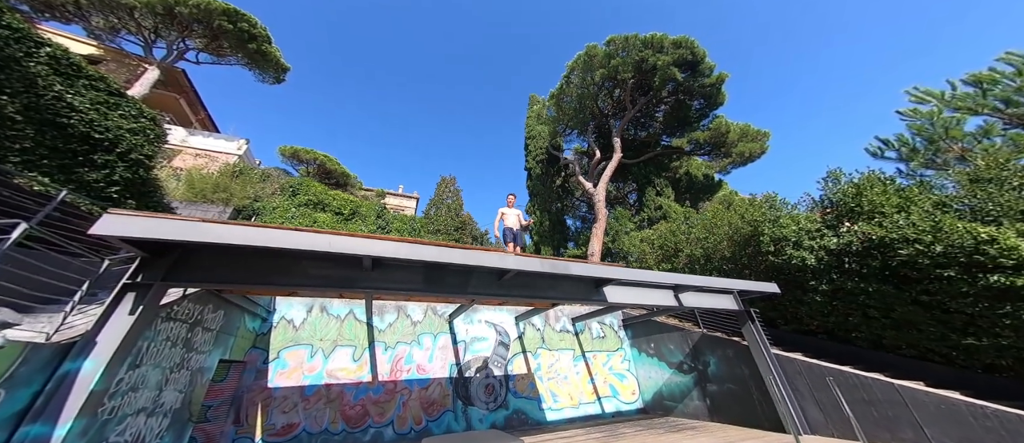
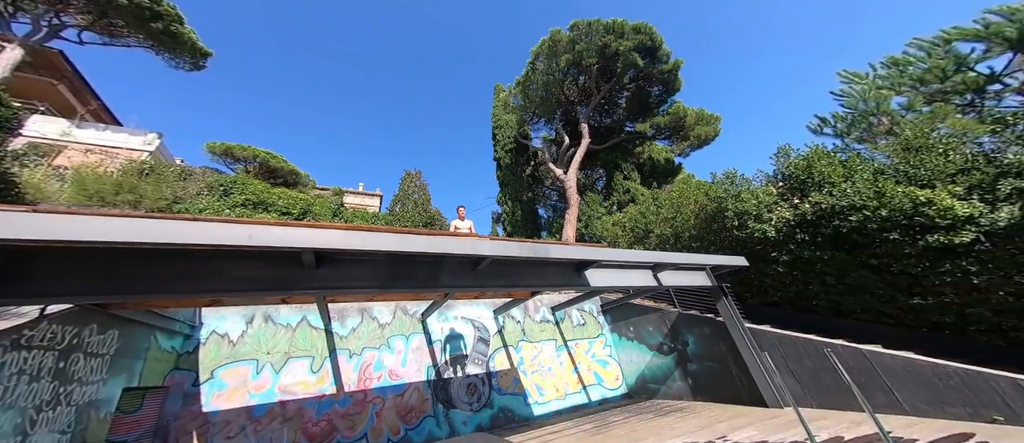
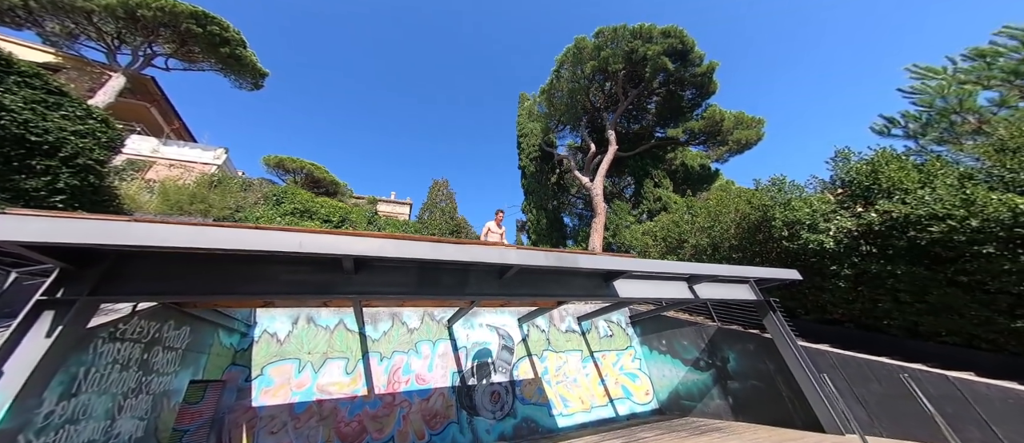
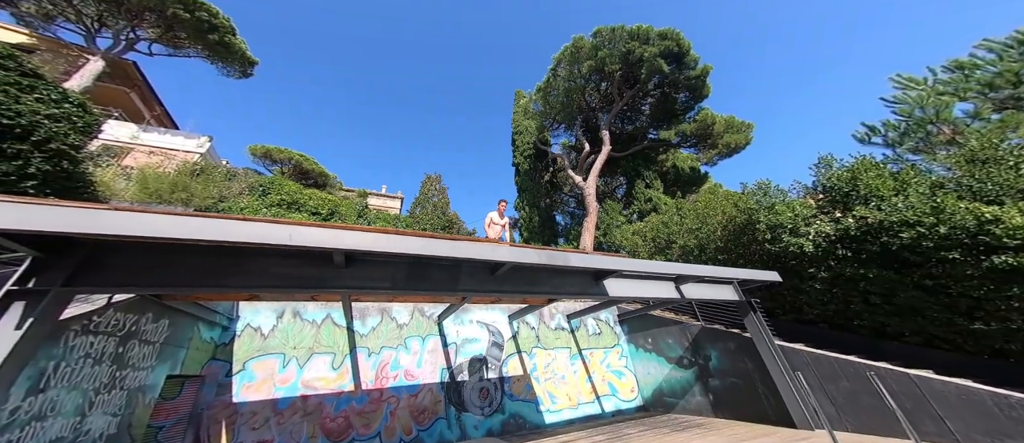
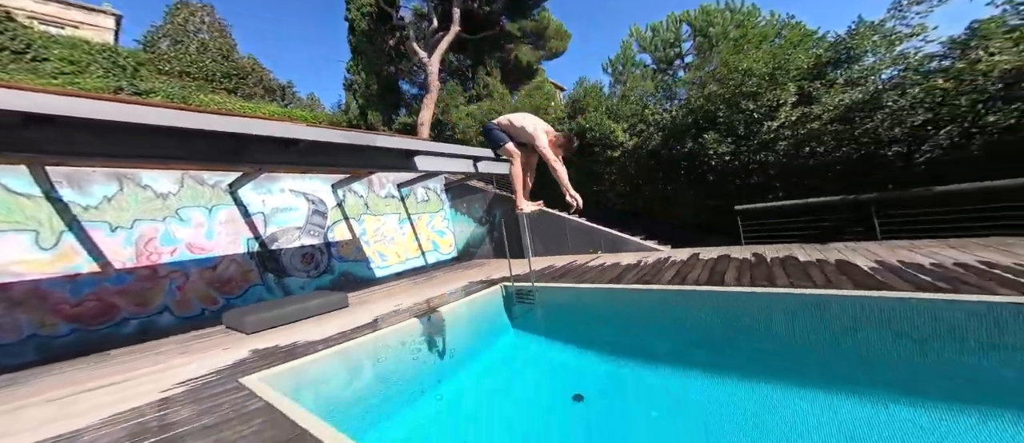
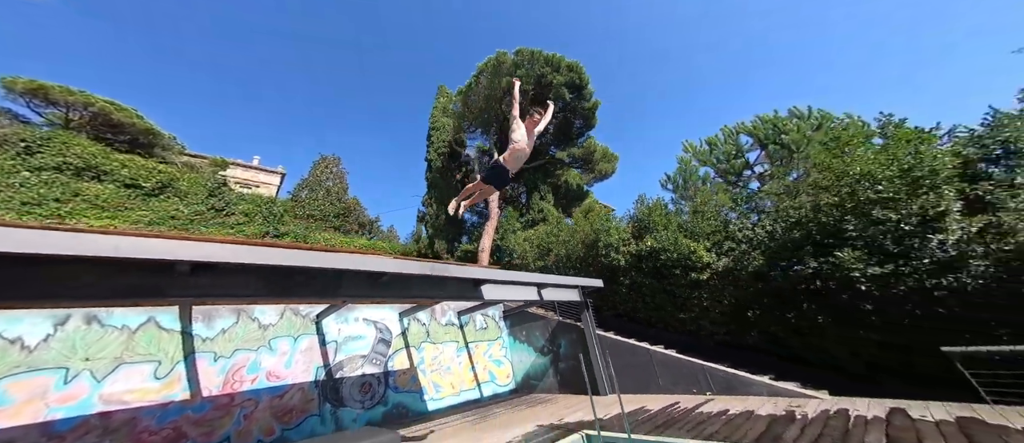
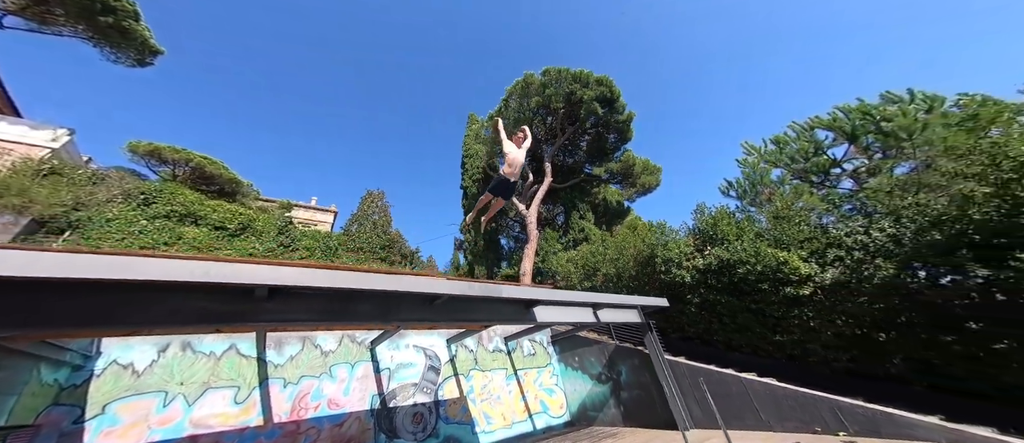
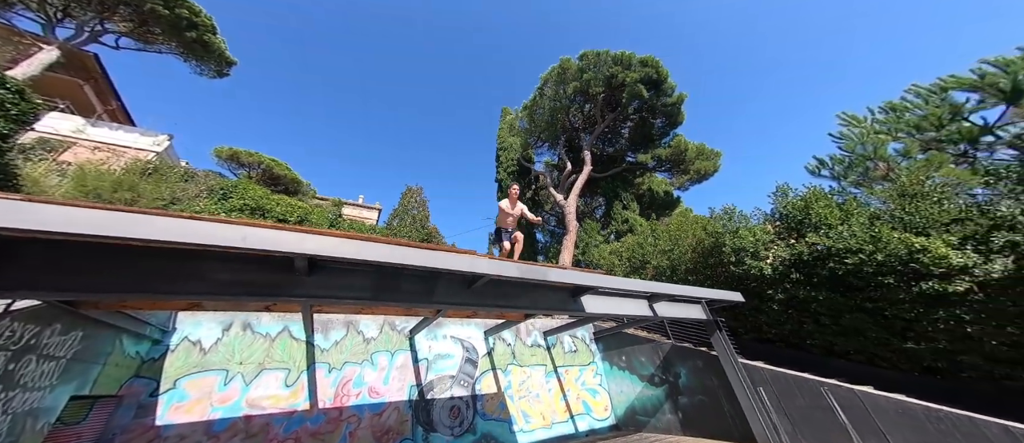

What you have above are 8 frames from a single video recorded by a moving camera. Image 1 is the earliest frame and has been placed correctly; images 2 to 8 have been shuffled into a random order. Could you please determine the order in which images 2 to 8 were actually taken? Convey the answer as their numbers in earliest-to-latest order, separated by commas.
3, 2, 4, 8, 7, 6, 5
